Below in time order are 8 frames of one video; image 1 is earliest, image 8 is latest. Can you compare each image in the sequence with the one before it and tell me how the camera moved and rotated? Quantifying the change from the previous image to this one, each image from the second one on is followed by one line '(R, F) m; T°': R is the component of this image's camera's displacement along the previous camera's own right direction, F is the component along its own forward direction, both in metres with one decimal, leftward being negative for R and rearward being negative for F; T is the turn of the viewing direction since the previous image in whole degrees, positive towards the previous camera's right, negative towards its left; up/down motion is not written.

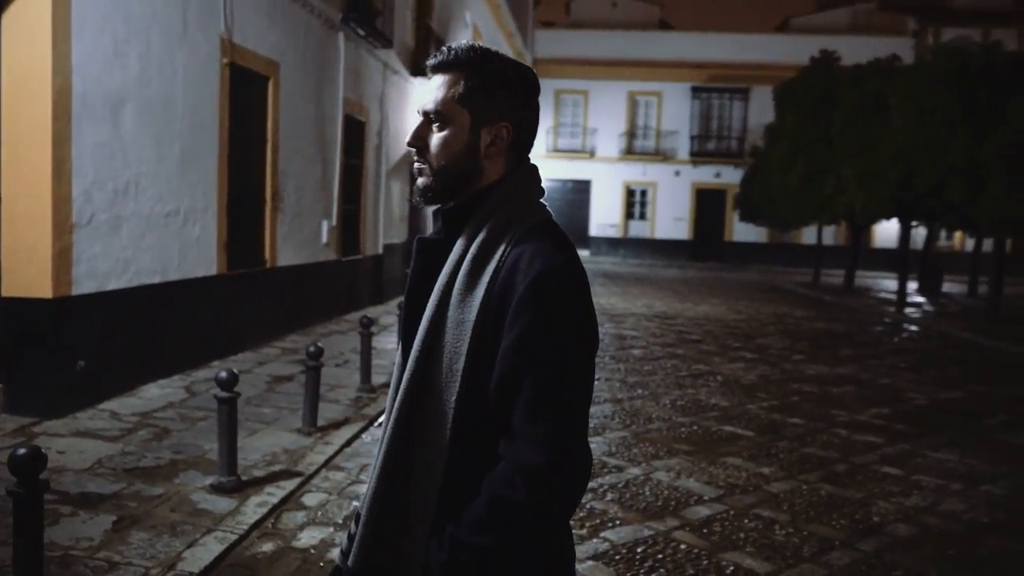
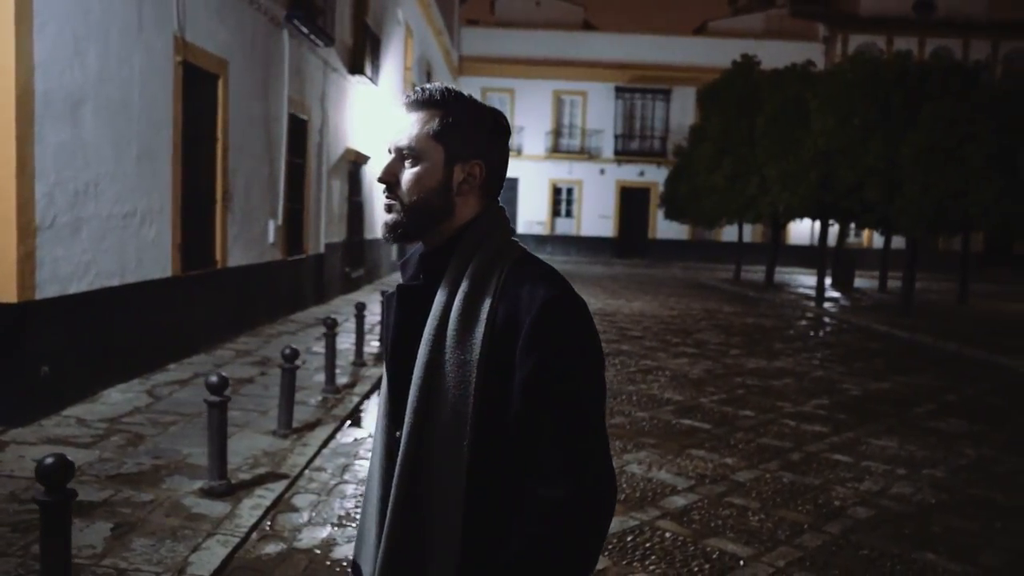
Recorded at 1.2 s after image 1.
(-0.4, -0.1) m; +6°
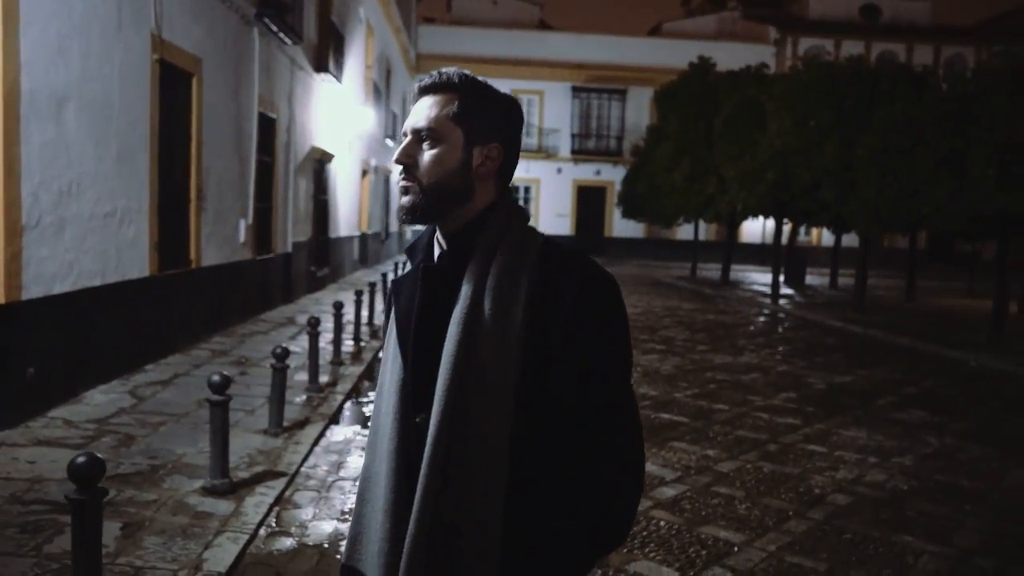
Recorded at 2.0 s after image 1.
(-0.3, -0.1) m; +3°
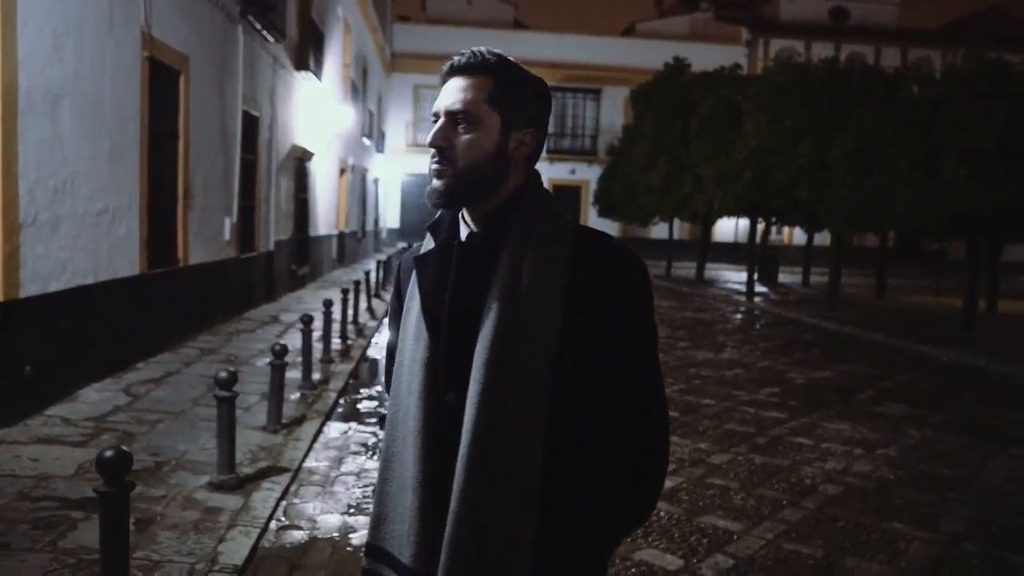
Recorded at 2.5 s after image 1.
(-0.2, -0.1) m; +2°
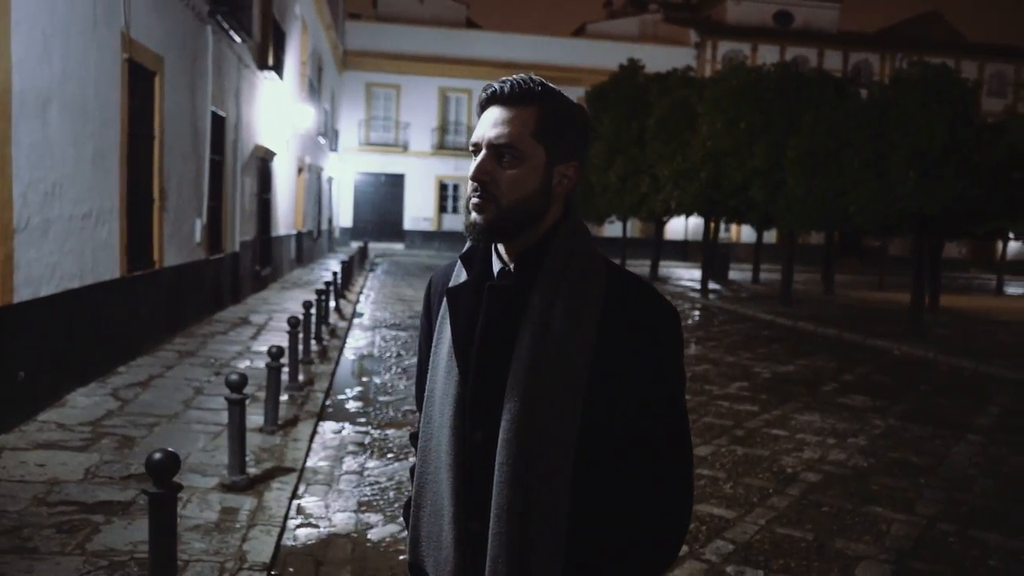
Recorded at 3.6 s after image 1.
(-0.3, -0.2) m; +4°
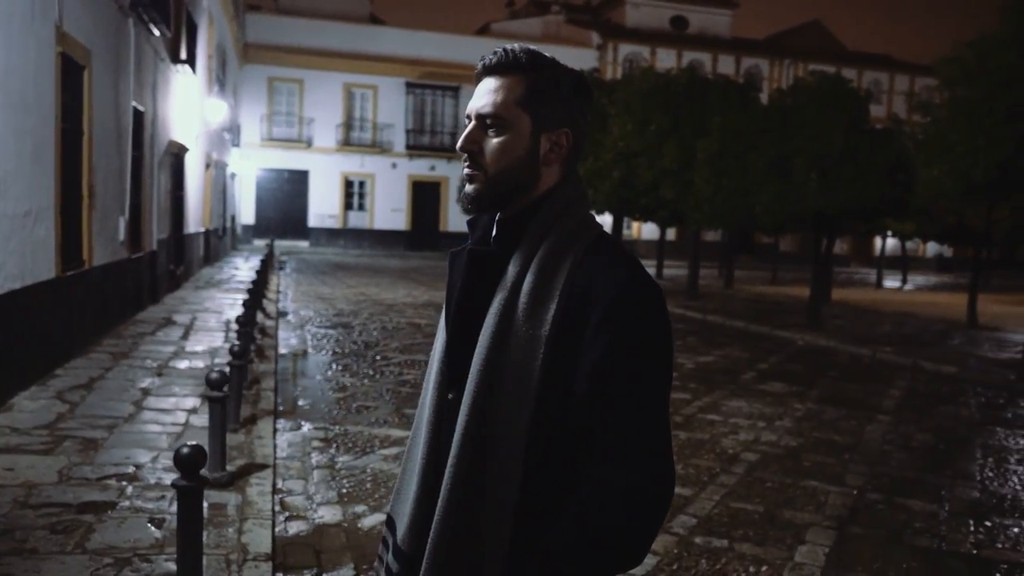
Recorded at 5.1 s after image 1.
(-0.5, -0.2) m; +7°
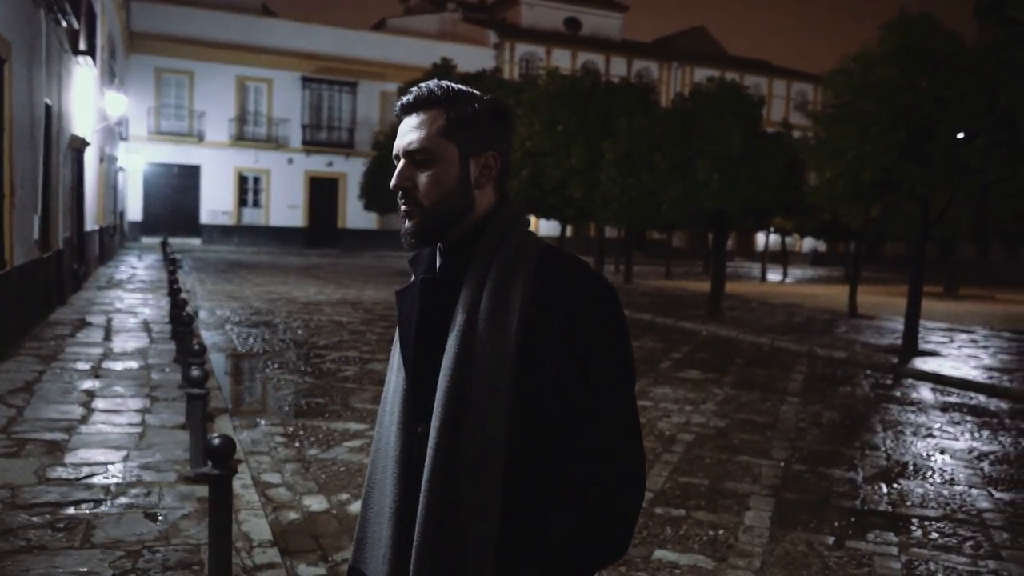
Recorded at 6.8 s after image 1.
(-0.5, -0.3) m; +8°
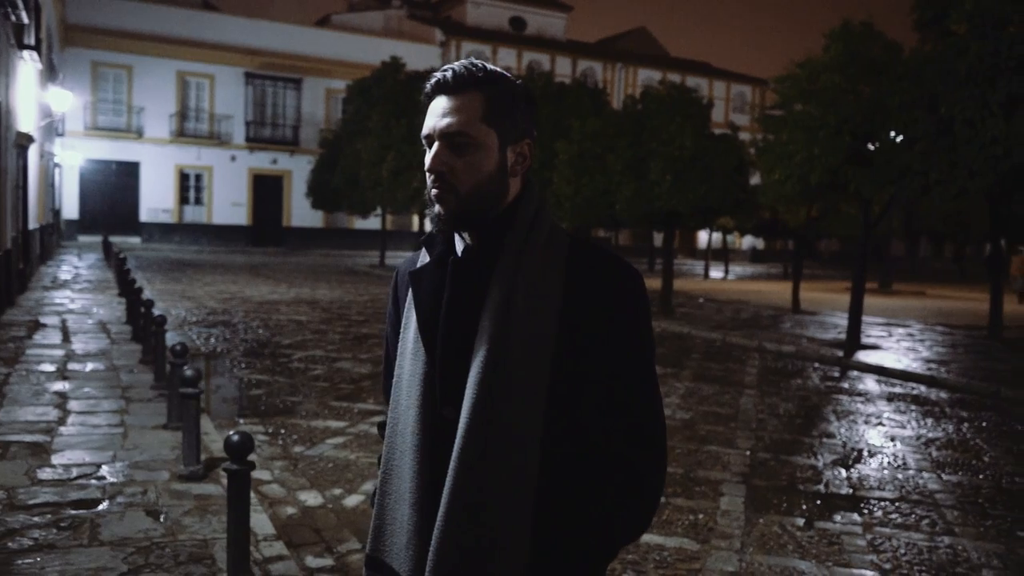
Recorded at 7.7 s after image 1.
(-0.3, -0.2) m; +4°
